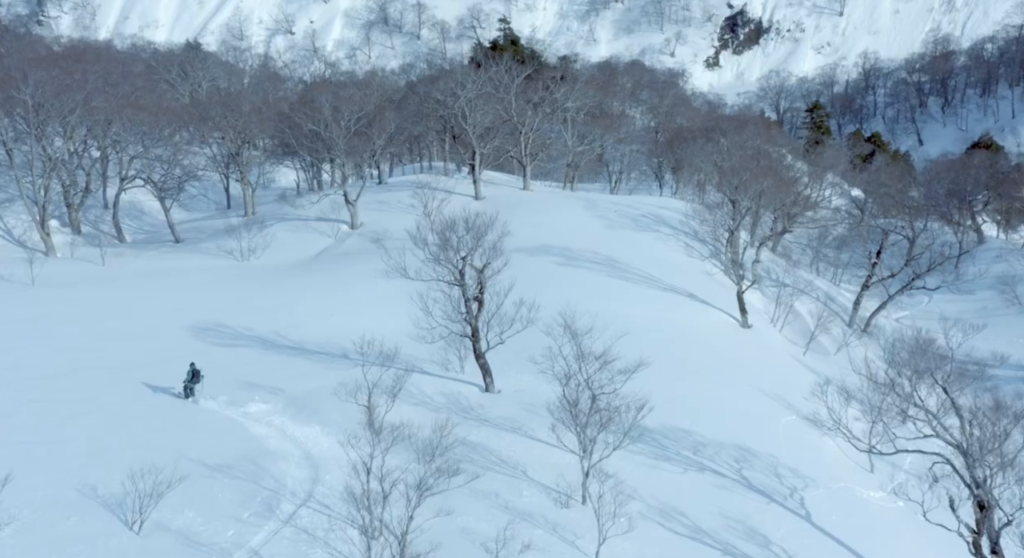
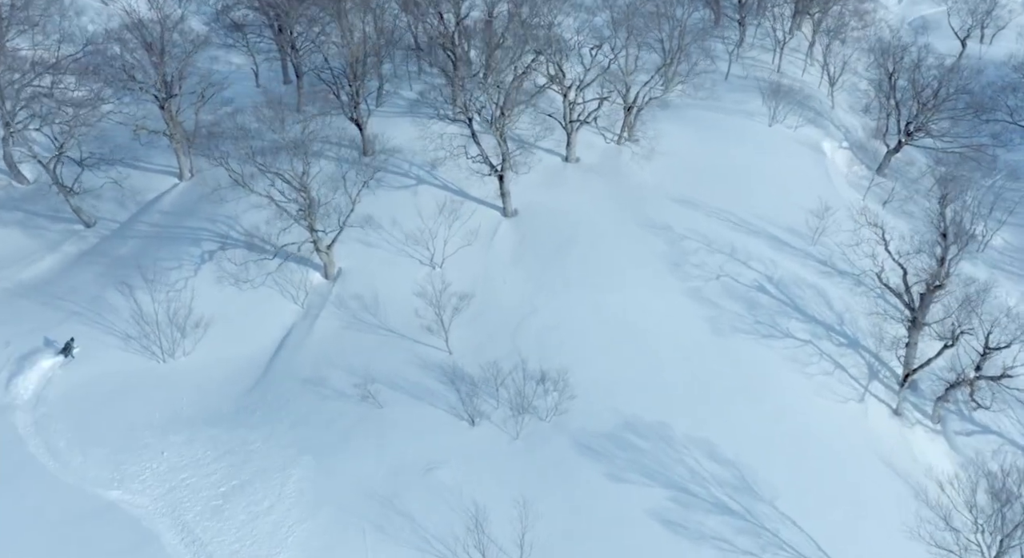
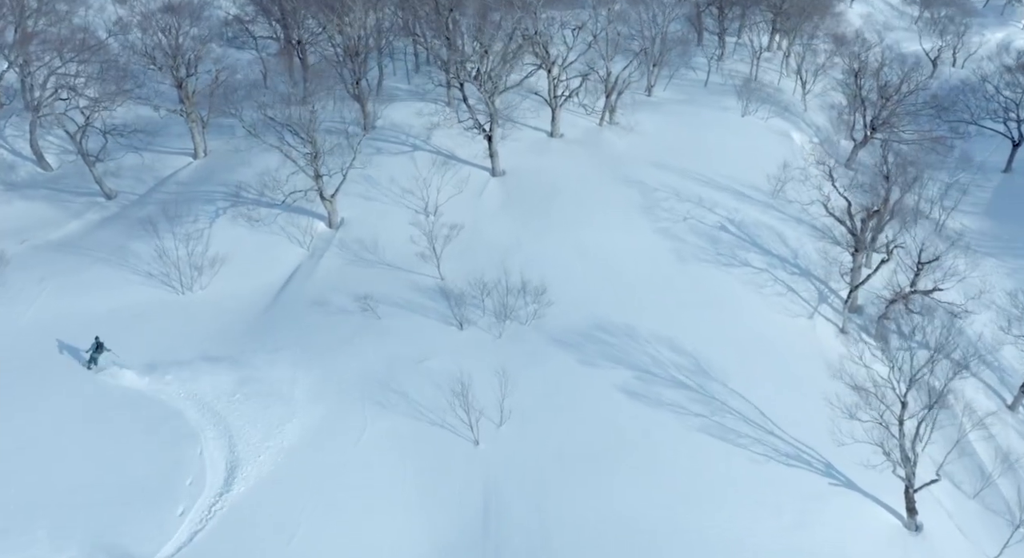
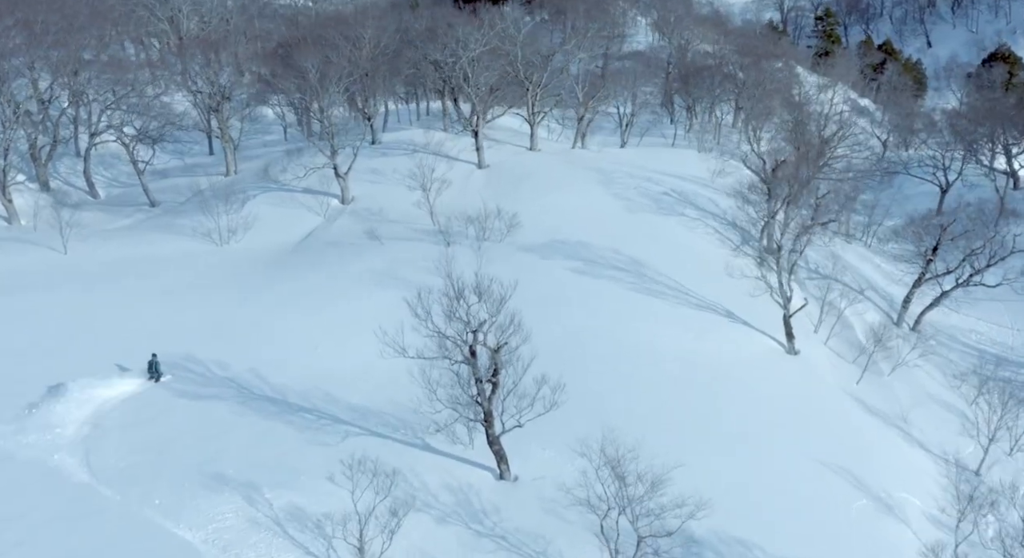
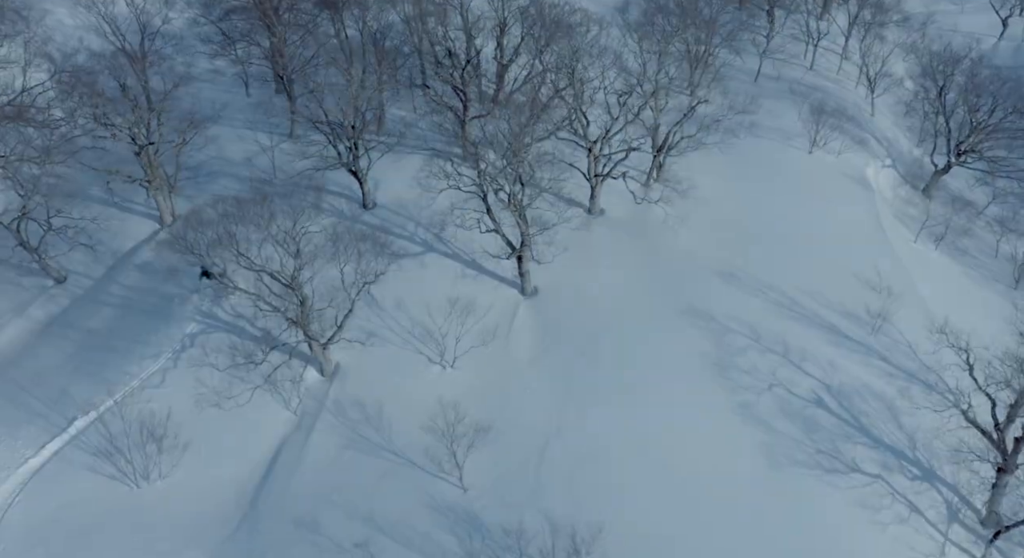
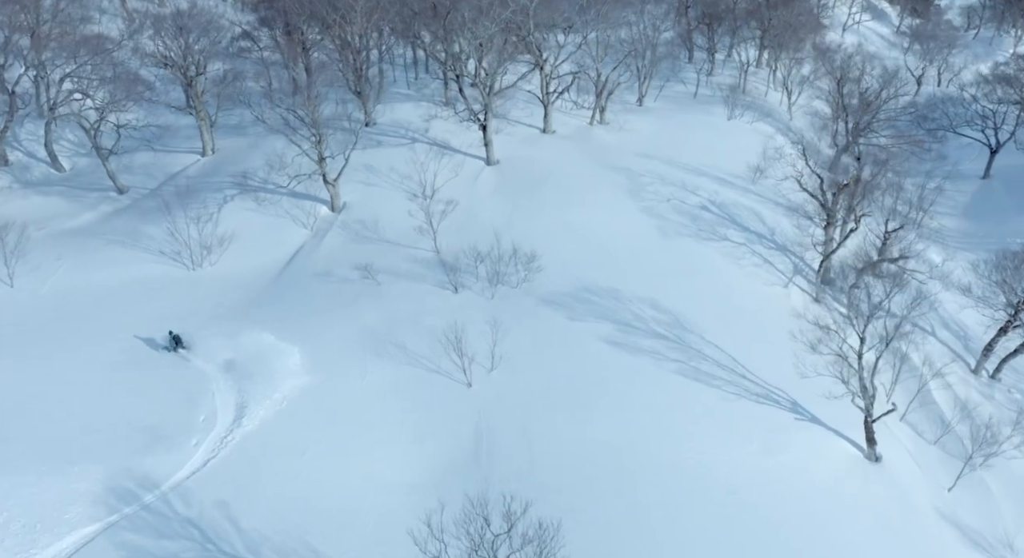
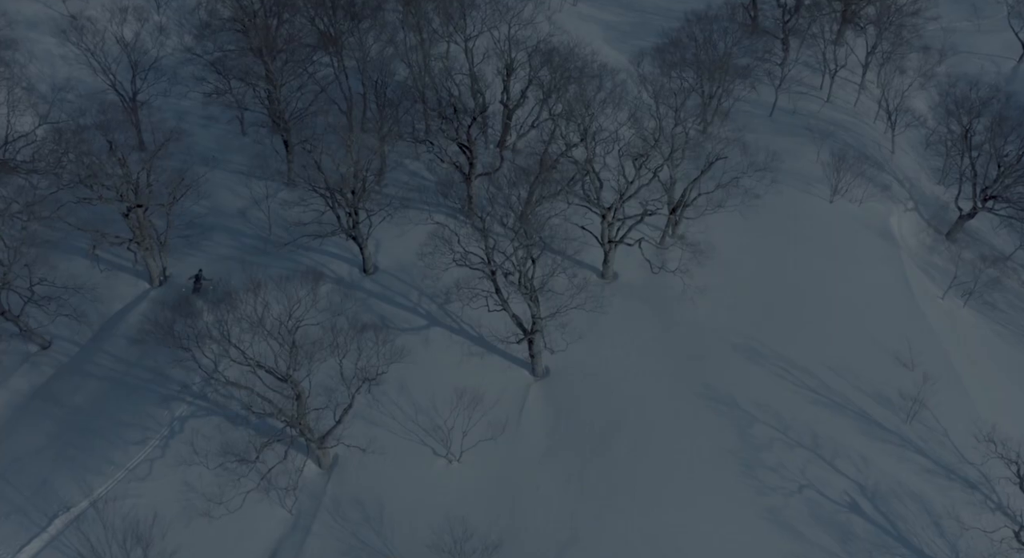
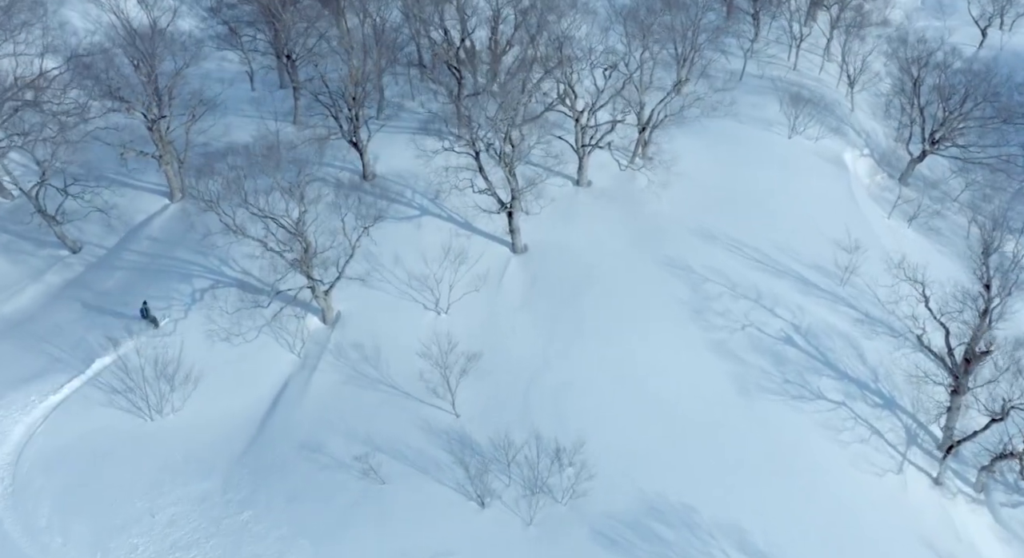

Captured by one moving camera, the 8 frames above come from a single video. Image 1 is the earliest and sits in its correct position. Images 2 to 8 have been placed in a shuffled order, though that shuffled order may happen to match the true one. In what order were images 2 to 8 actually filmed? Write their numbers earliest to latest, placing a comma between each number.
4, 6, 3, 2, 8, 5, 7
